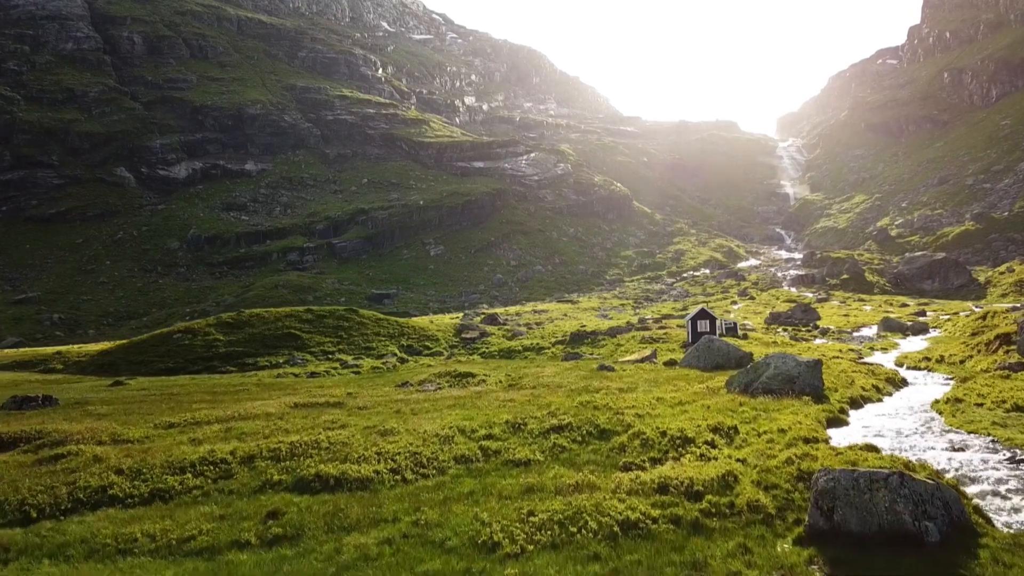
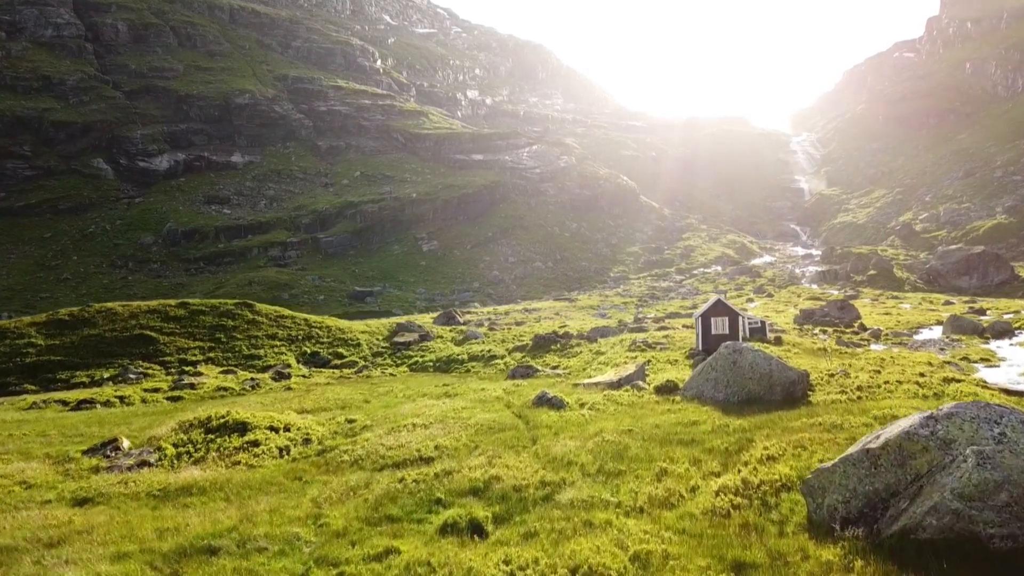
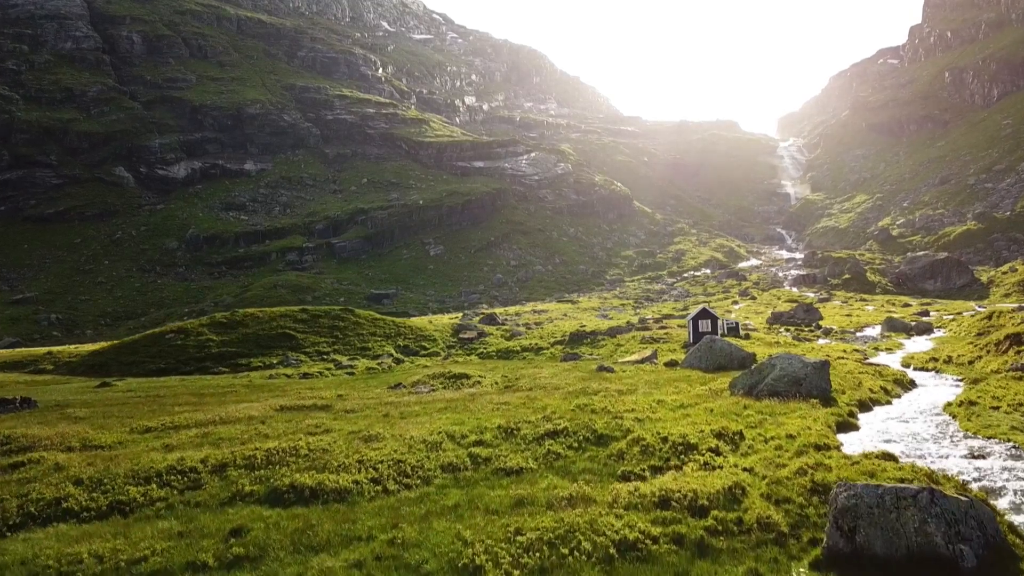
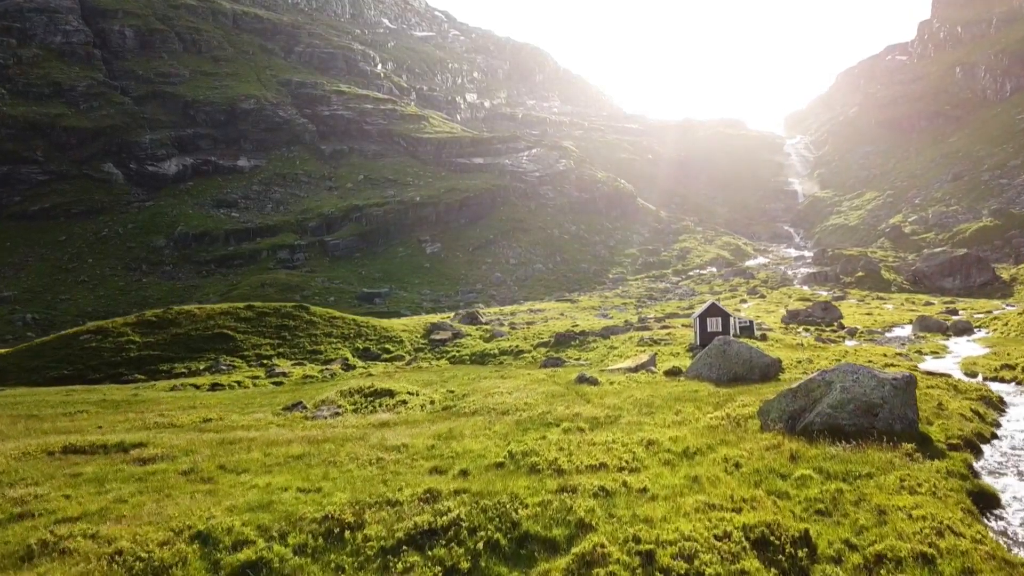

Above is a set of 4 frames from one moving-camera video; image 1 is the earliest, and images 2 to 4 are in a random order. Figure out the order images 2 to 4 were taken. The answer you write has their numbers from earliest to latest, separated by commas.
3, 4, 2
